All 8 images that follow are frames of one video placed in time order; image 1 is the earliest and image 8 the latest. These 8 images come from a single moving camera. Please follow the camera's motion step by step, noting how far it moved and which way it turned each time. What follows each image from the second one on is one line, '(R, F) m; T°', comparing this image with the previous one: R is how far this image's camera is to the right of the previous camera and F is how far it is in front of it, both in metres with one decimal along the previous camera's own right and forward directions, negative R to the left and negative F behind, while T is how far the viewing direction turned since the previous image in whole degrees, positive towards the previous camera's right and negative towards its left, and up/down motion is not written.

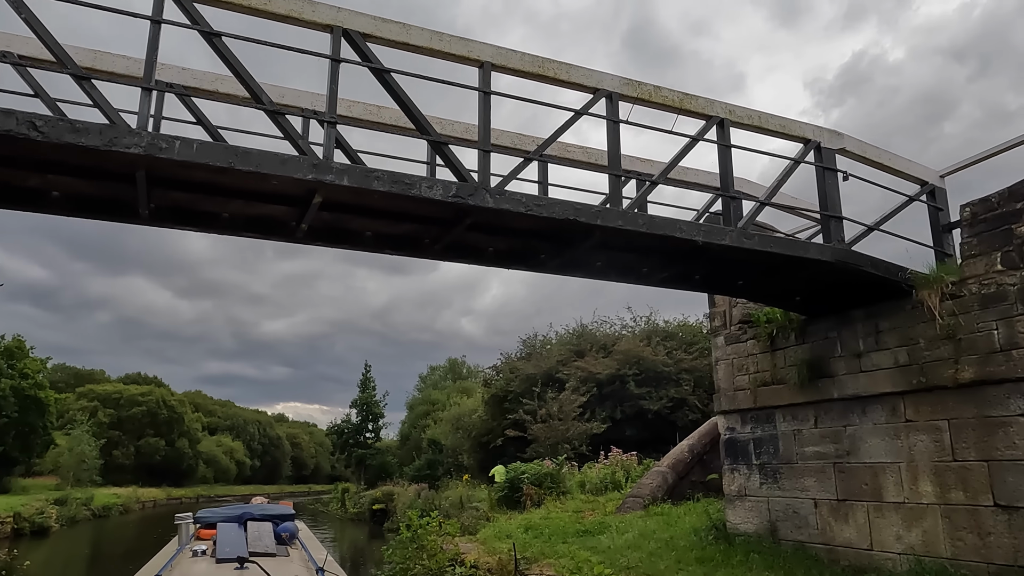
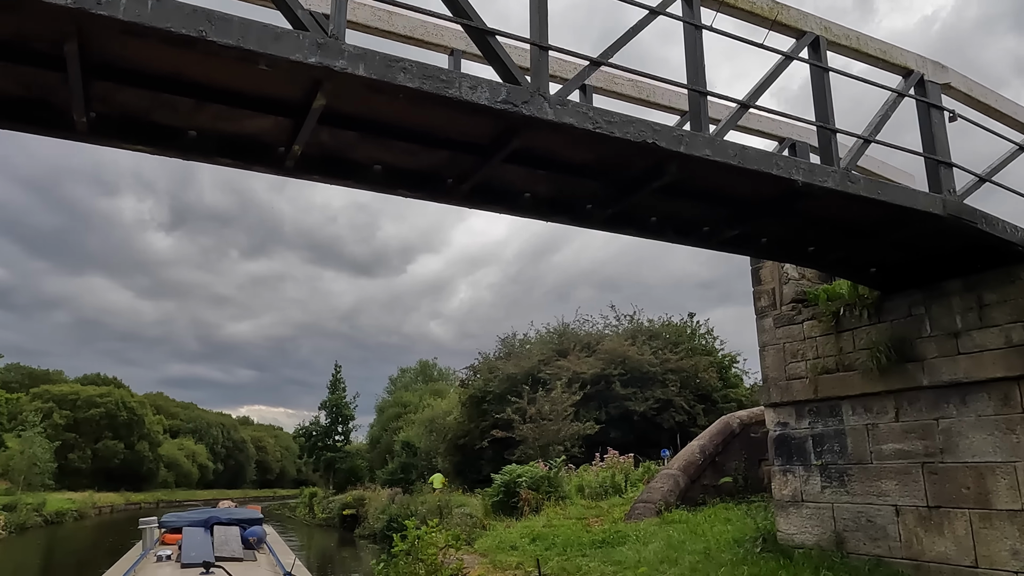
(-0.4, +1.0) m; +2°
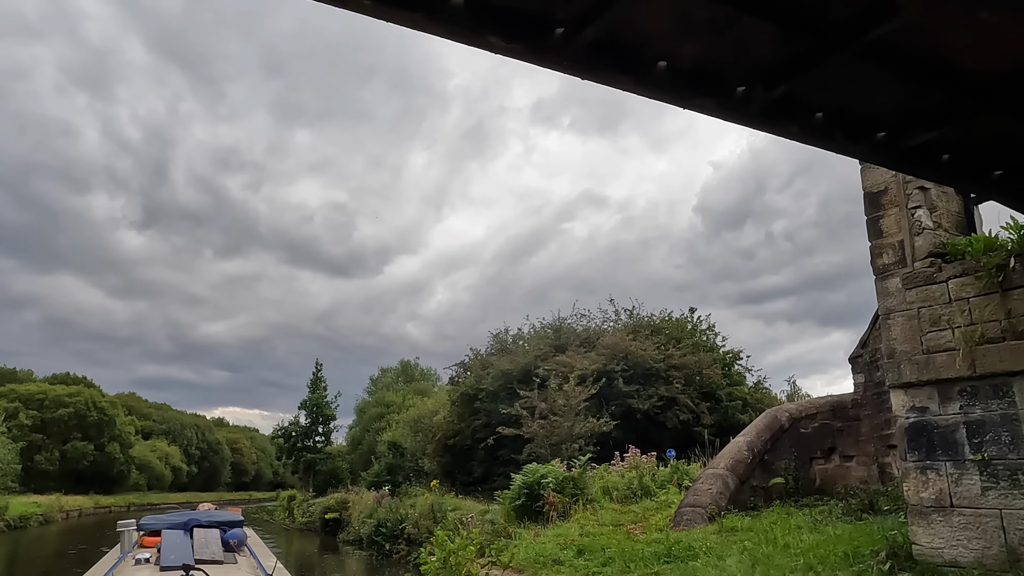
(-0.6, +1.3) m; +2°
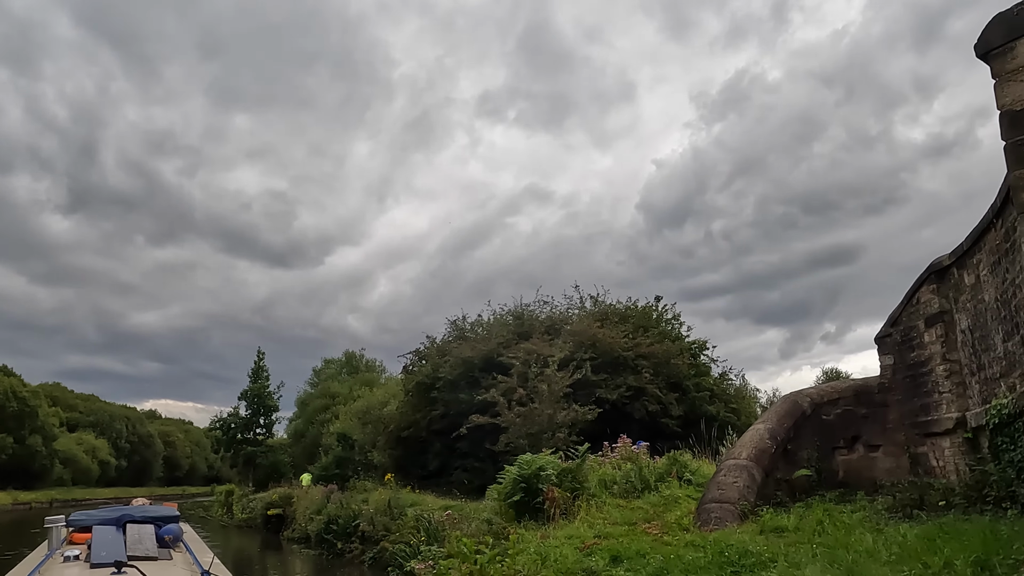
(-0.6, +1.3) m; +4°
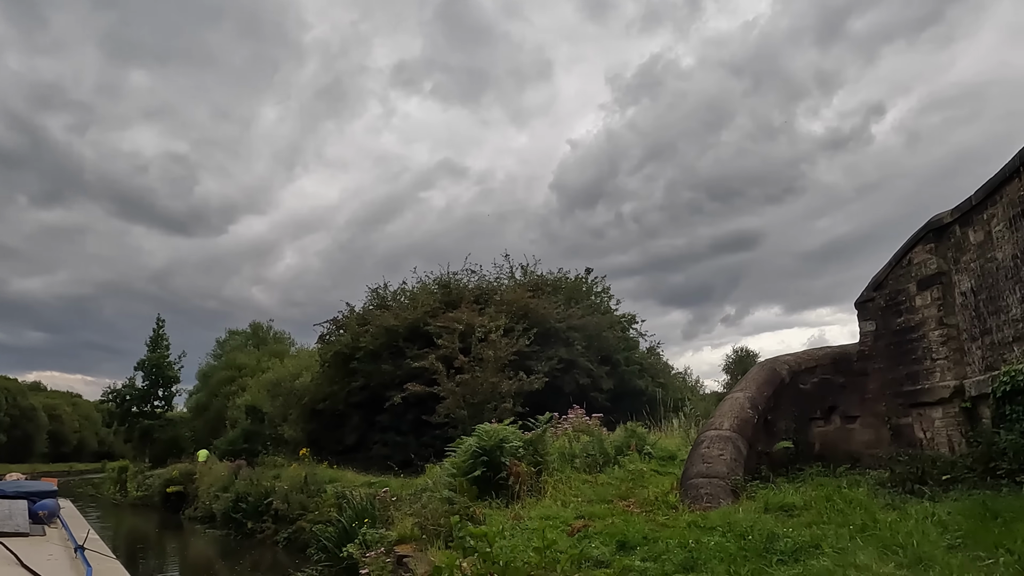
(-0.5, +1.1) m; +7°
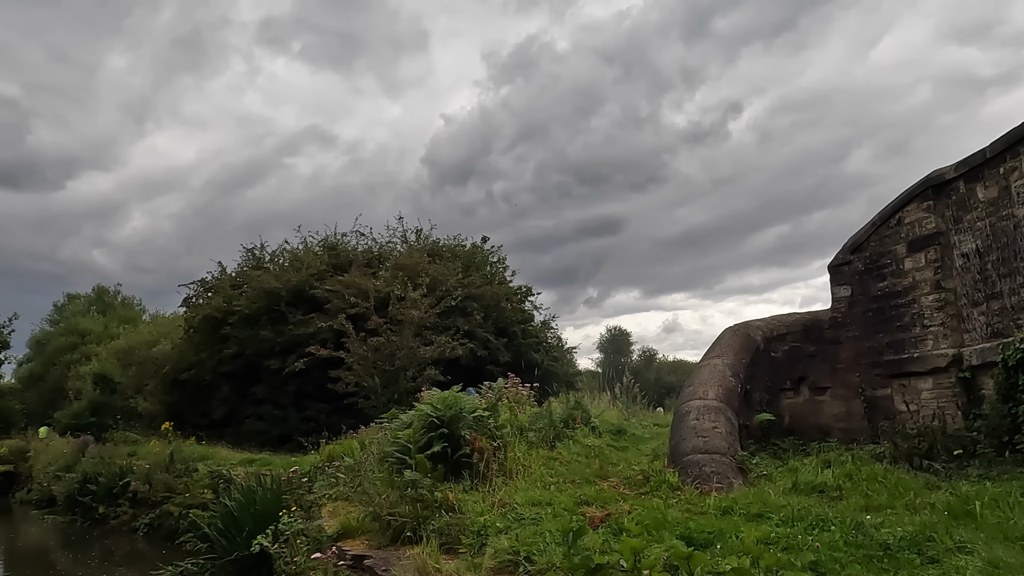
(-0.8, +1.3) m; +10°
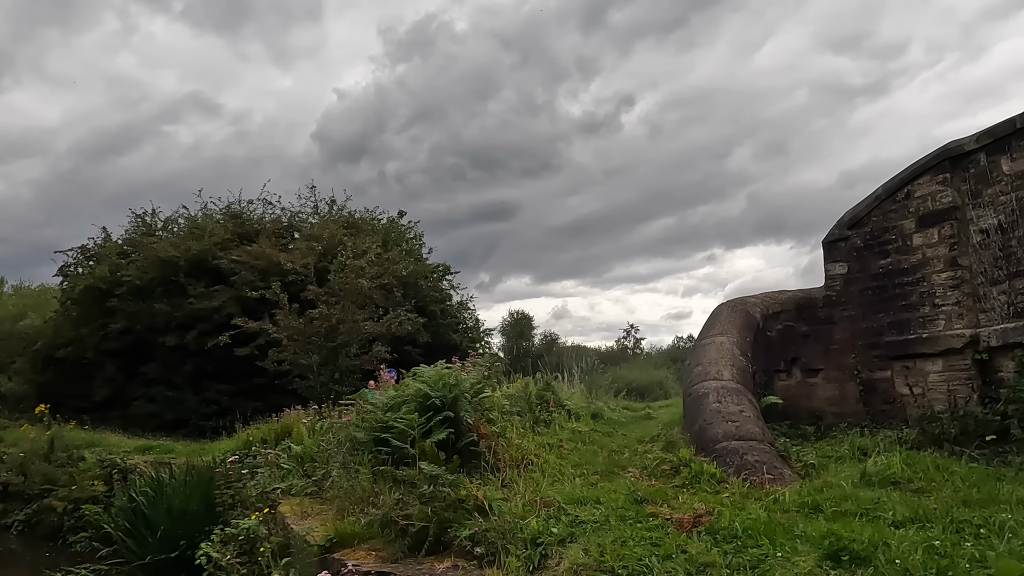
(-0.8, +0.9) m; +8°
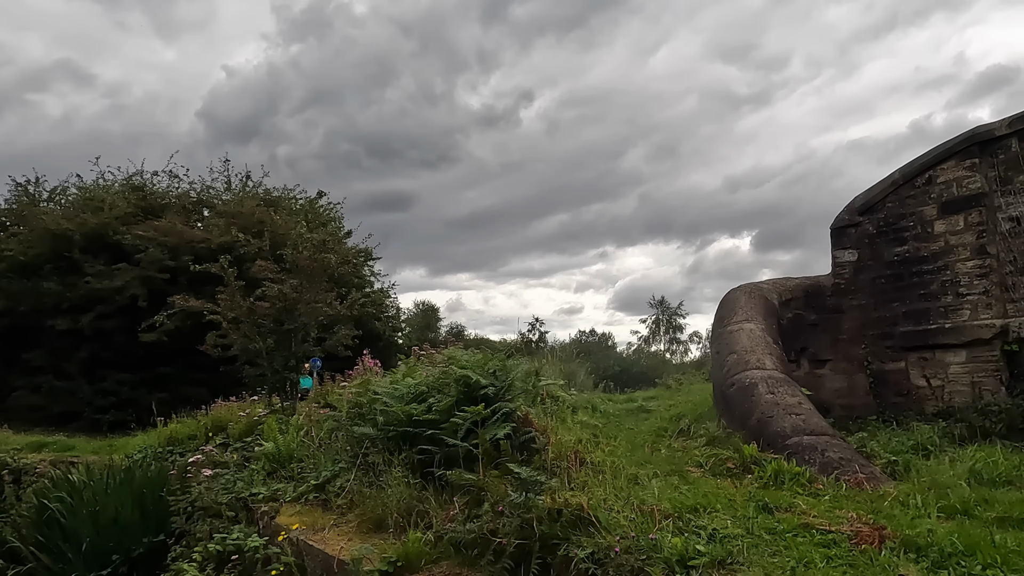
(-0.9, +0.8) m; +8°
